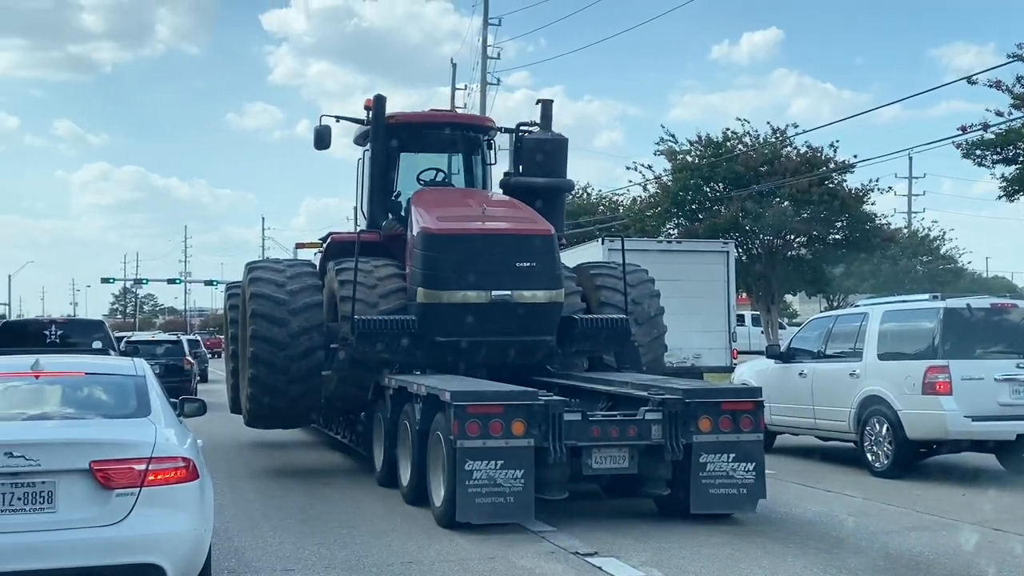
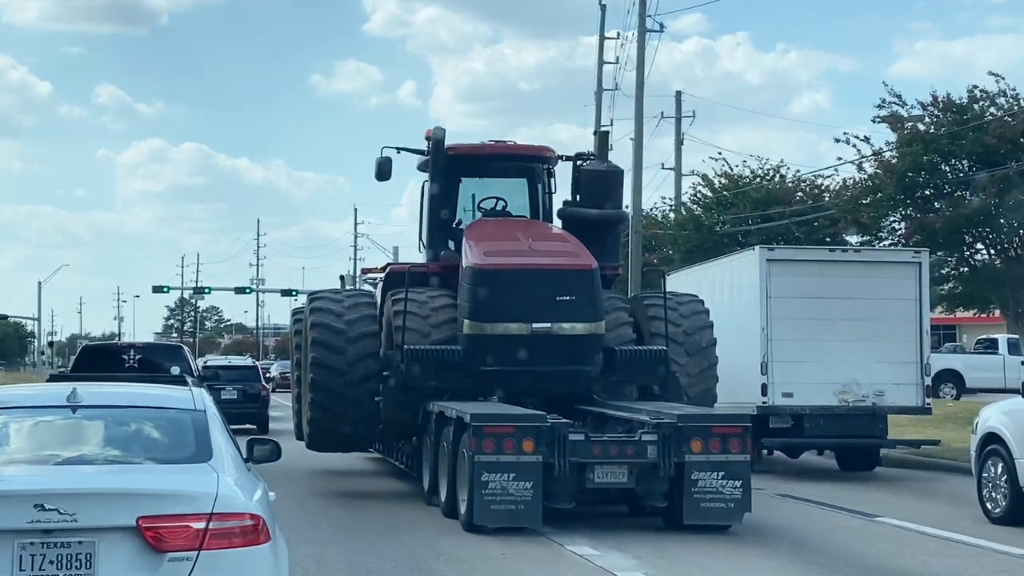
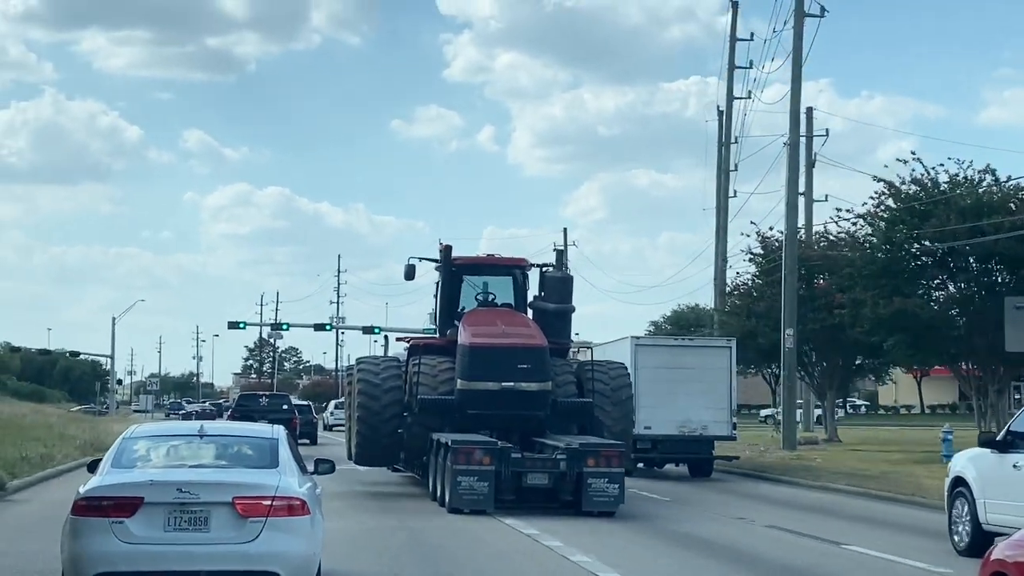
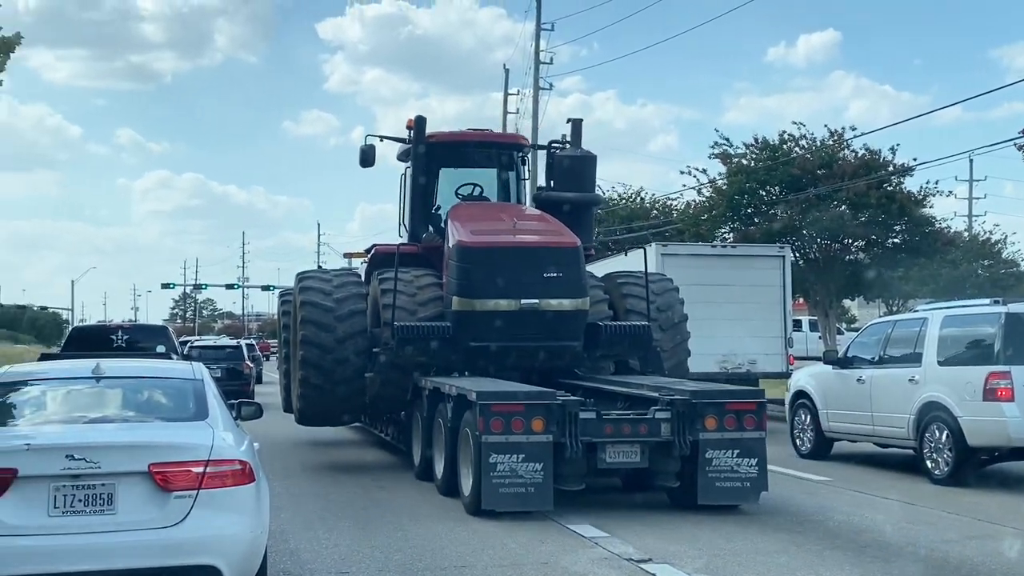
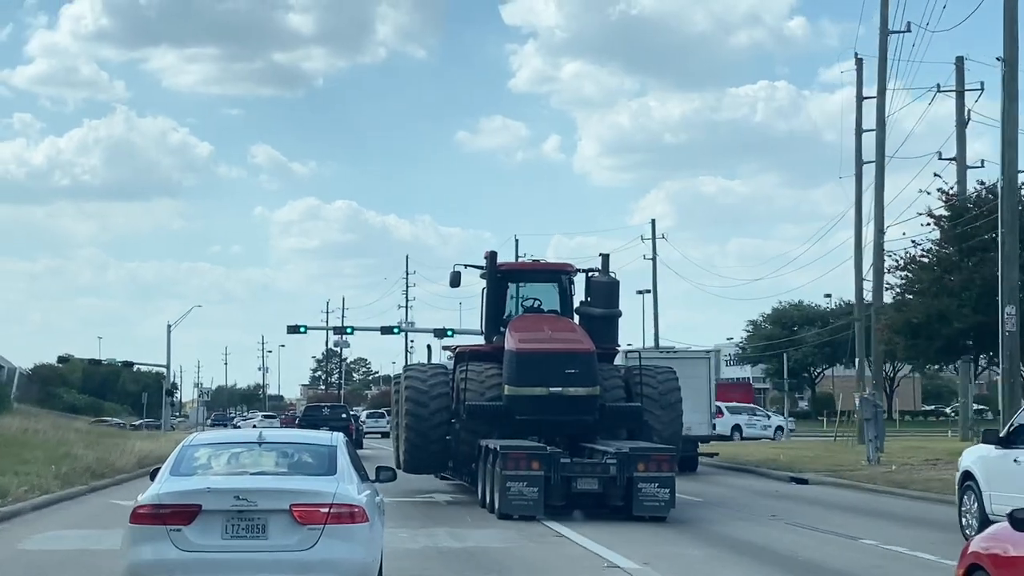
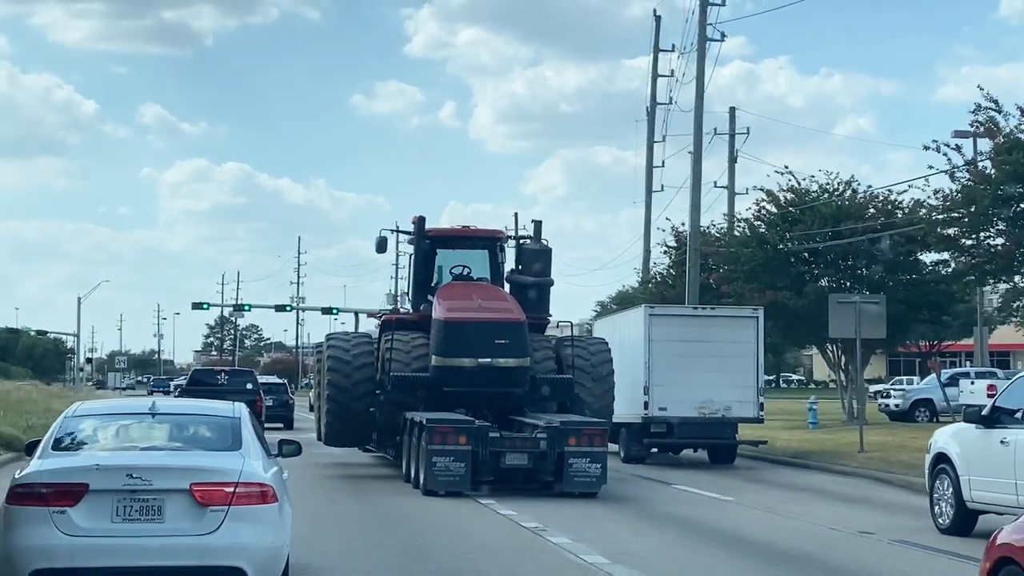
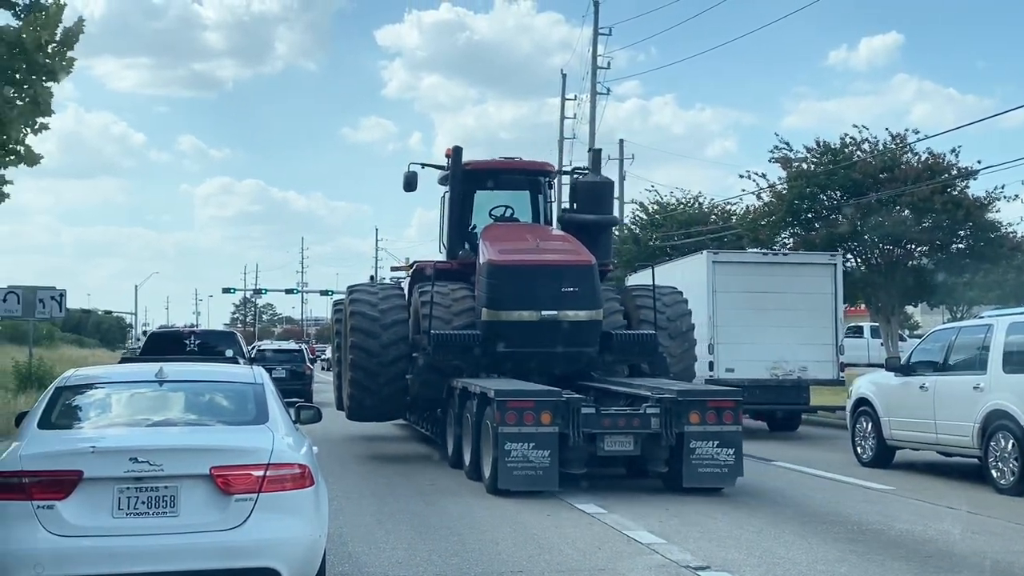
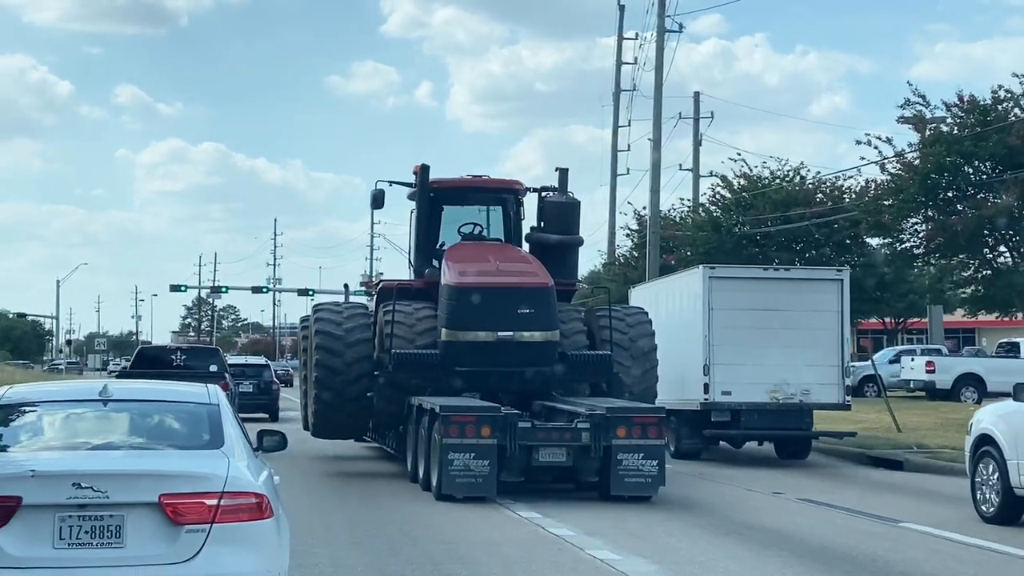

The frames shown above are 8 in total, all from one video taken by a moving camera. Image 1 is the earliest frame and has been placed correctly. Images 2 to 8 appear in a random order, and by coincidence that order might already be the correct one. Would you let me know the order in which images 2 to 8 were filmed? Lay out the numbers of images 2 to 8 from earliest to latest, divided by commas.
4, 7, 2, 8, 6, 3, 5
